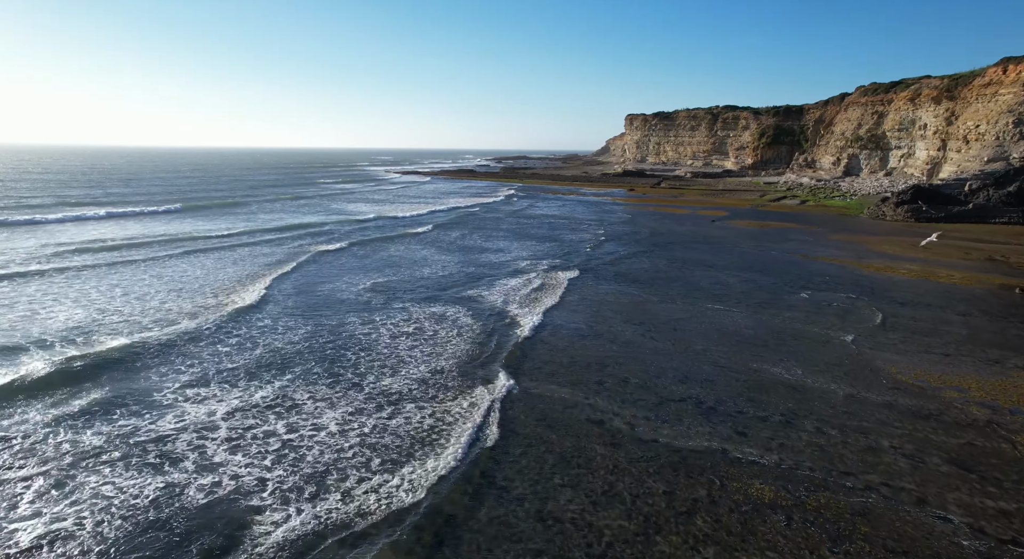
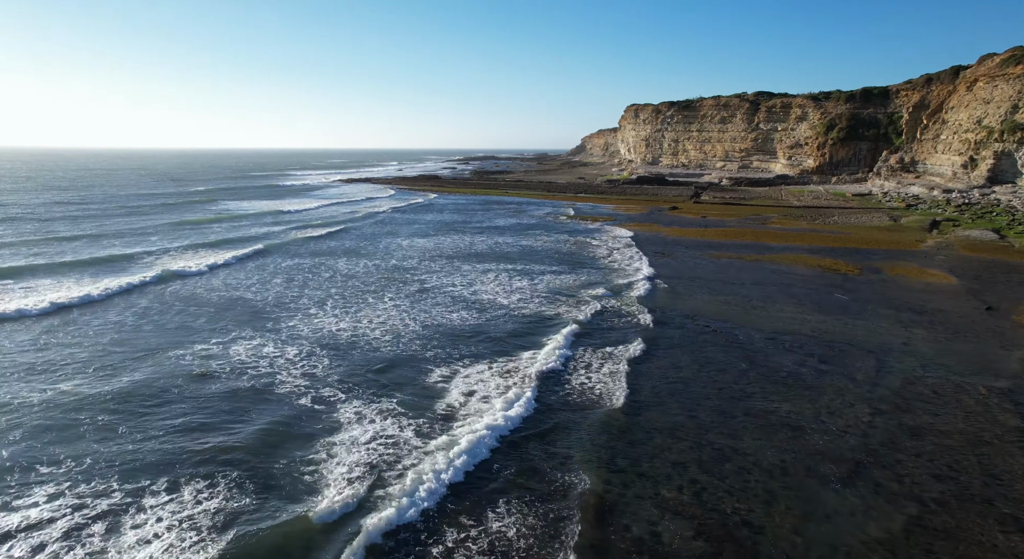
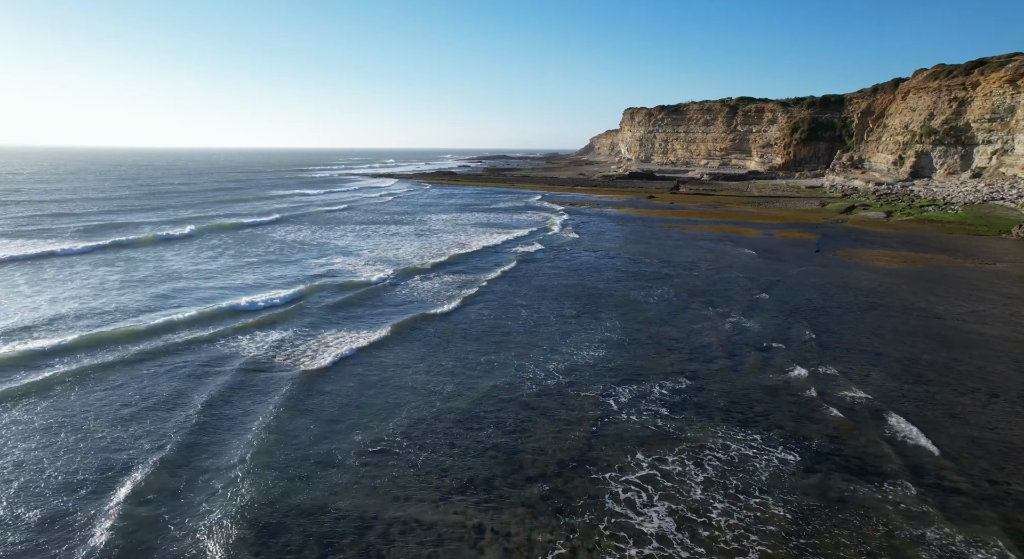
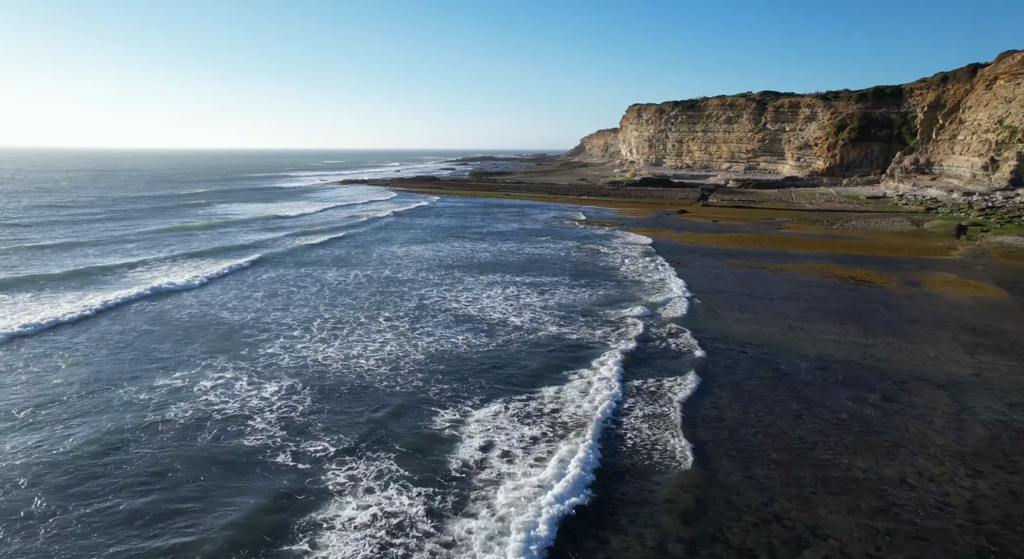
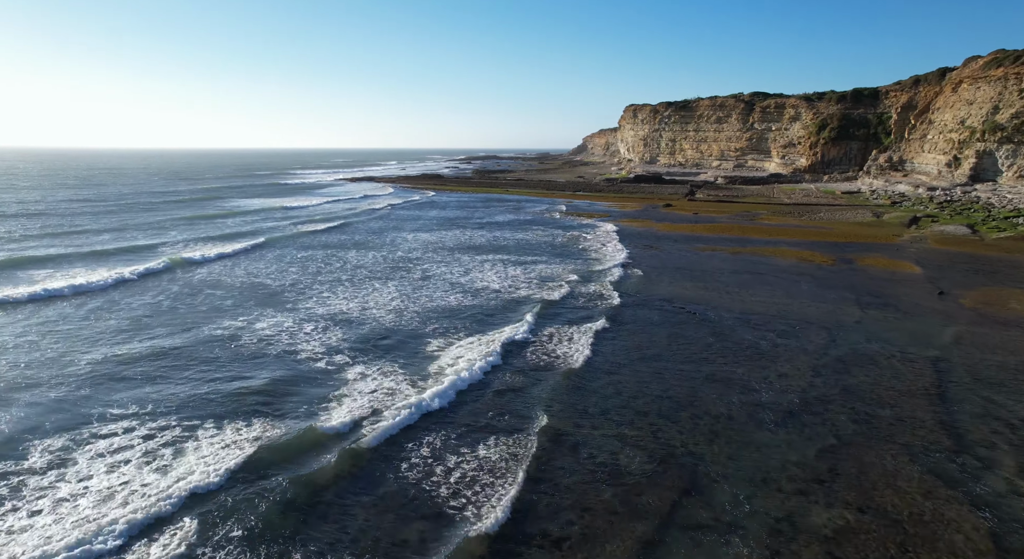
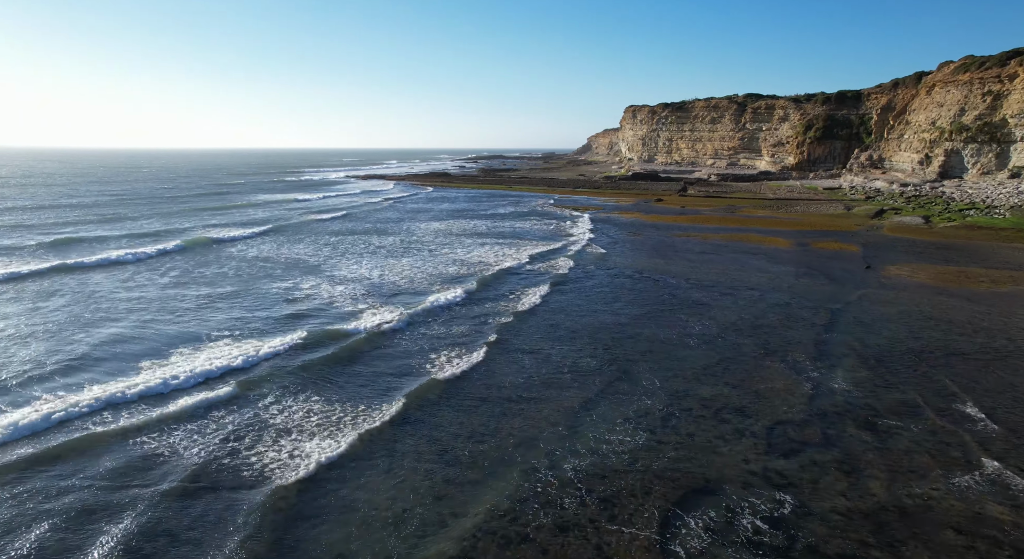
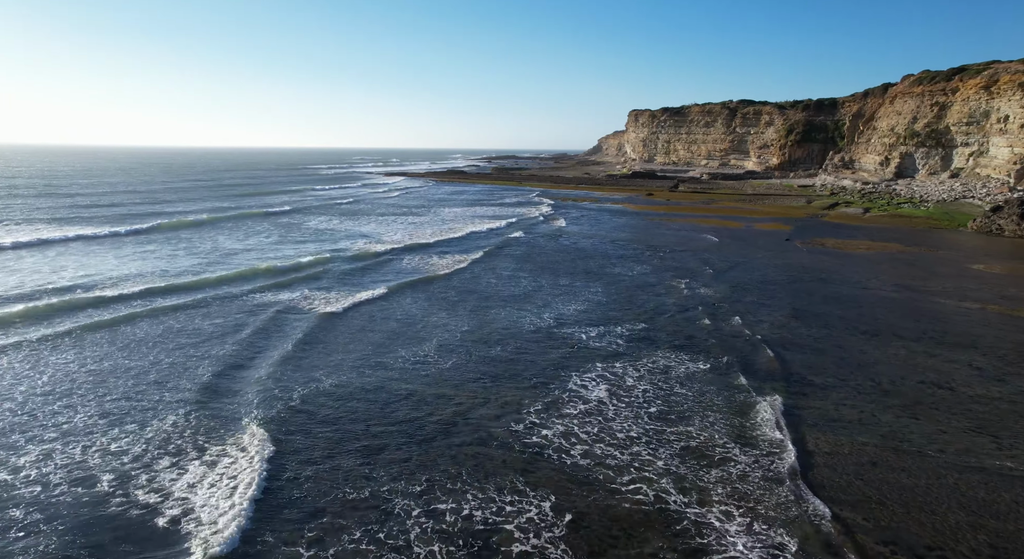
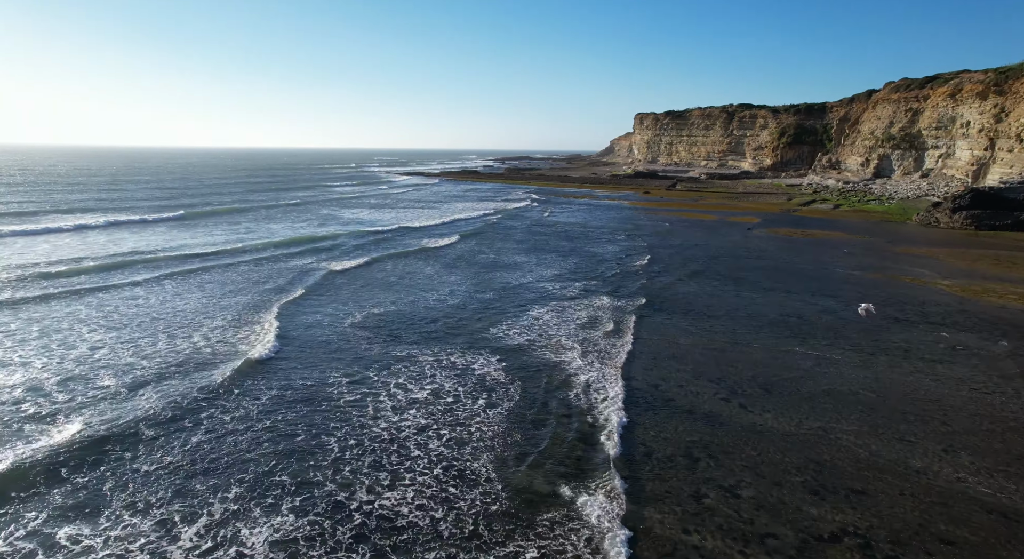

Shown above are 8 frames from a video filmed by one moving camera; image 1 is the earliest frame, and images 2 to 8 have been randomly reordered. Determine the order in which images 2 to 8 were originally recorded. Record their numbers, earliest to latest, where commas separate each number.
8, 7, 3, 6, 5, 2, 4
